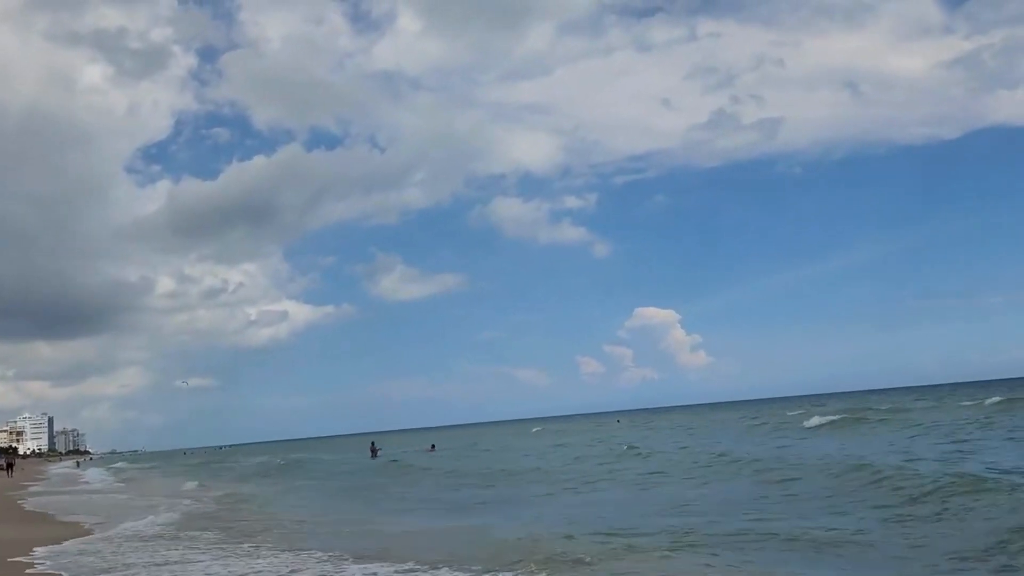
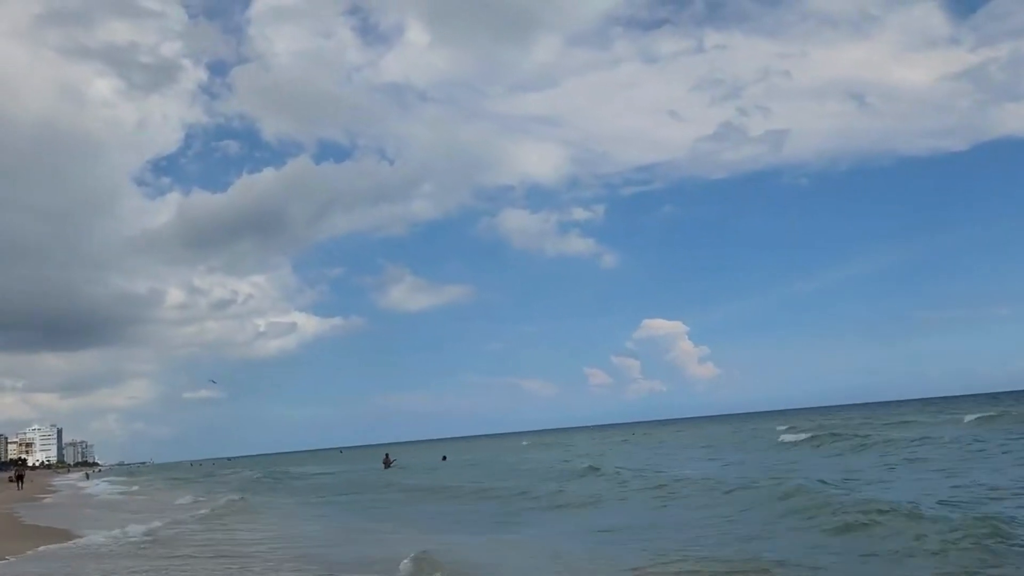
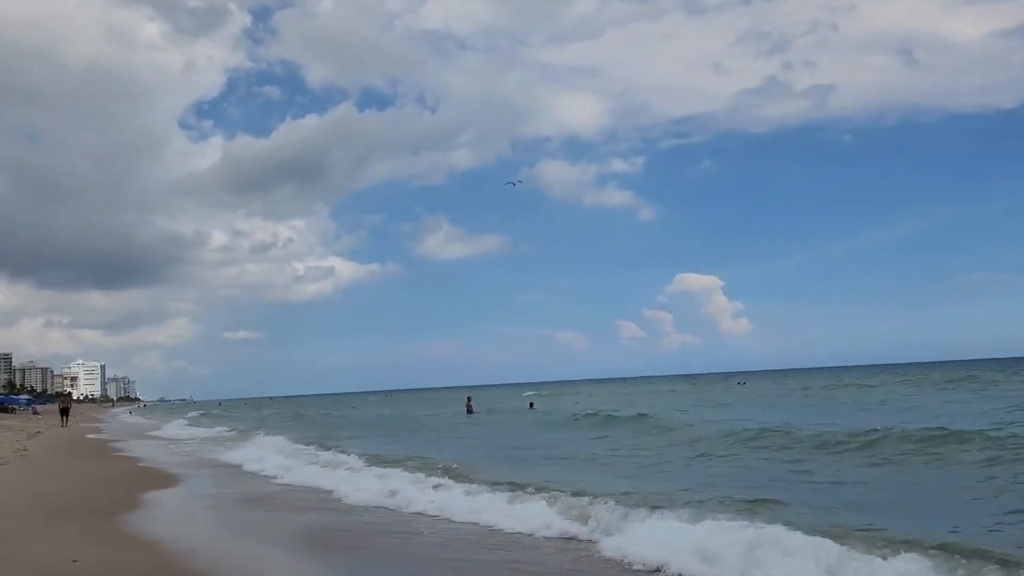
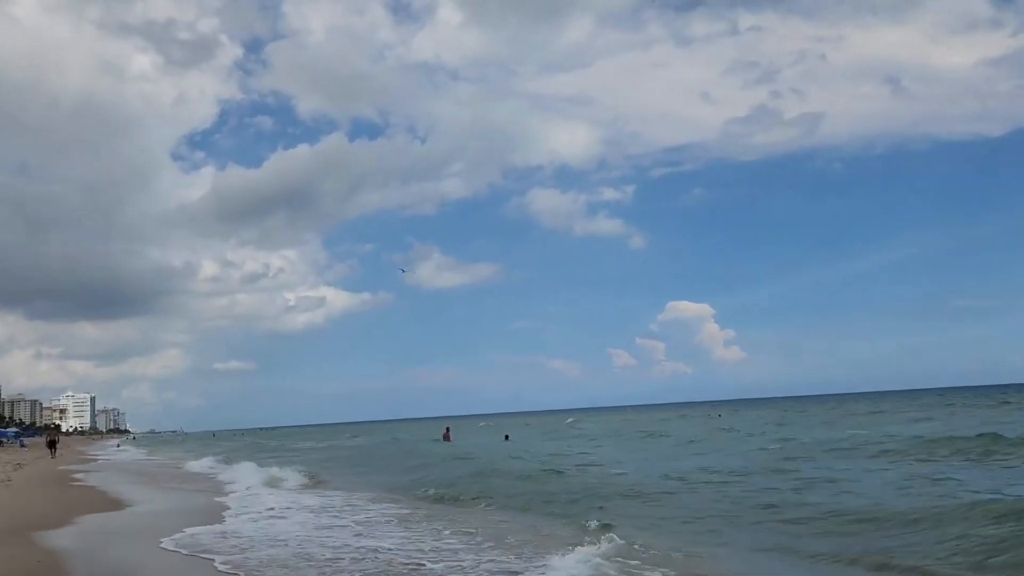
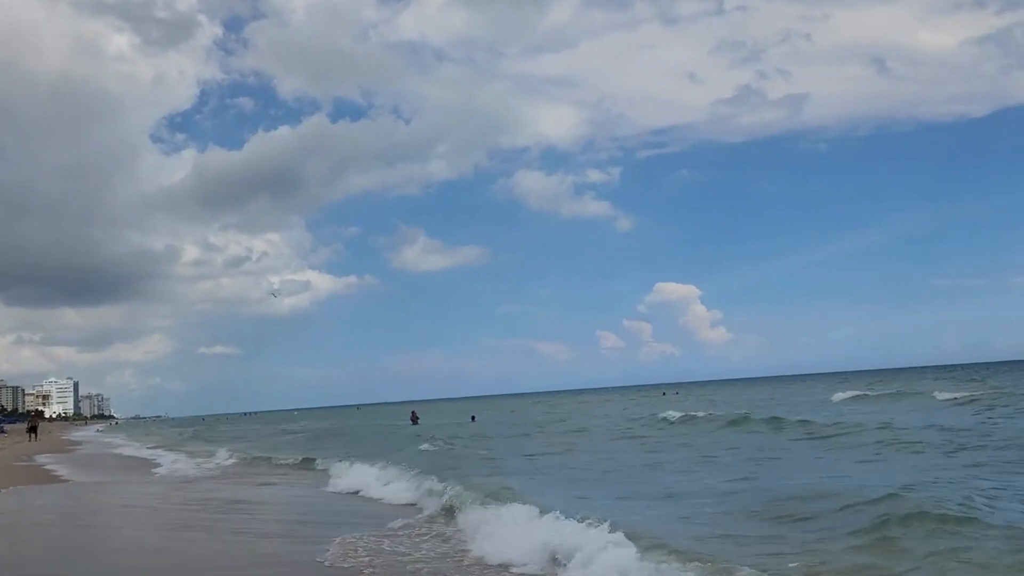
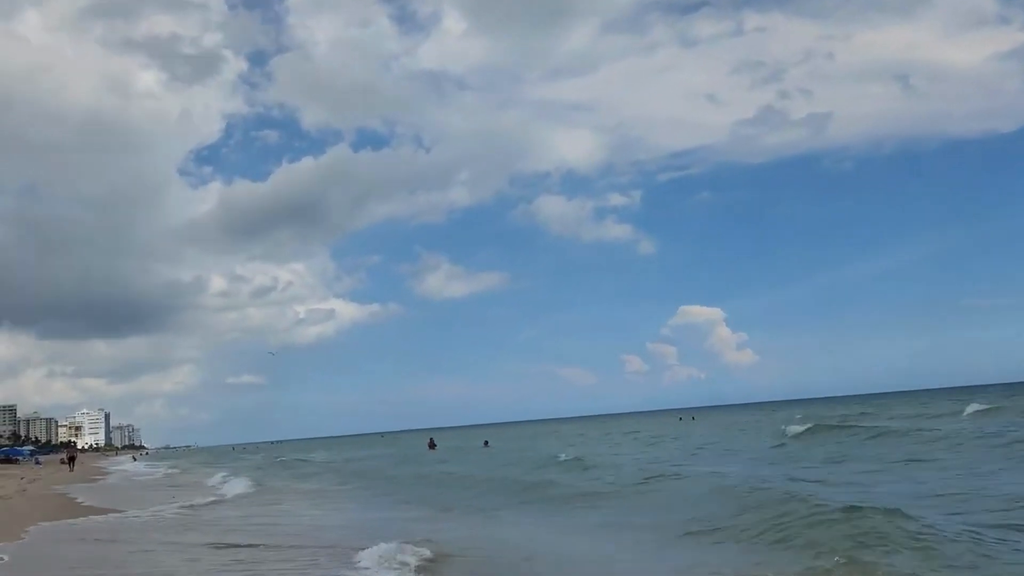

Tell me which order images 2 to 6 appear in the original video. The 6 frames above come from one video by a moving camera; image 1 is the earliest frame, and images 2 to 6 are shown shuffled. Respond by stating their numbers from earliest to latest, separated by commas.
2, 6, 5, 4, 3
